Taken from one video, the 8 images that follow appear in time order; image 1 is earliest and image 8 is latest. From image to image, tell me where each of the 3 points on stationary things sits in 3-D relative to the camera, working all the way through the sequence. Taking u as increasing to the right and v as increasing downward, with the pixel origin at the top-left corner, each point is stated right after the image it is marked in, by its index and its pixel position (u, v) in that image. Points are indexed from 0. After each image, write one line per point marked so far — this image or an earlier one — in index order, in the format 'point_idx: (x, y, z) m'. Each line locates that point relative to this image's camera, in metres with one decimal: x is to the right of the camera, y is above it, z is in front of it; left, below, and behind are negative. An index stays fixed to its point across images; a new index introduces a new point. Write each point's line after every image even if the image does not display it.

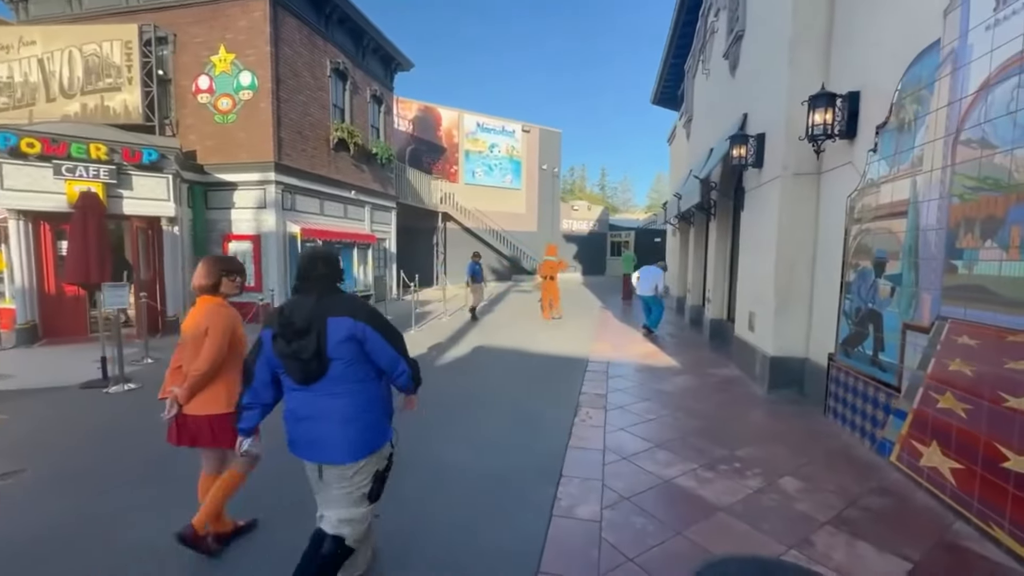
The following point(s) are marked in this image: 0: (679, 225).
0: (+5.0, +1.9, +12.9) m
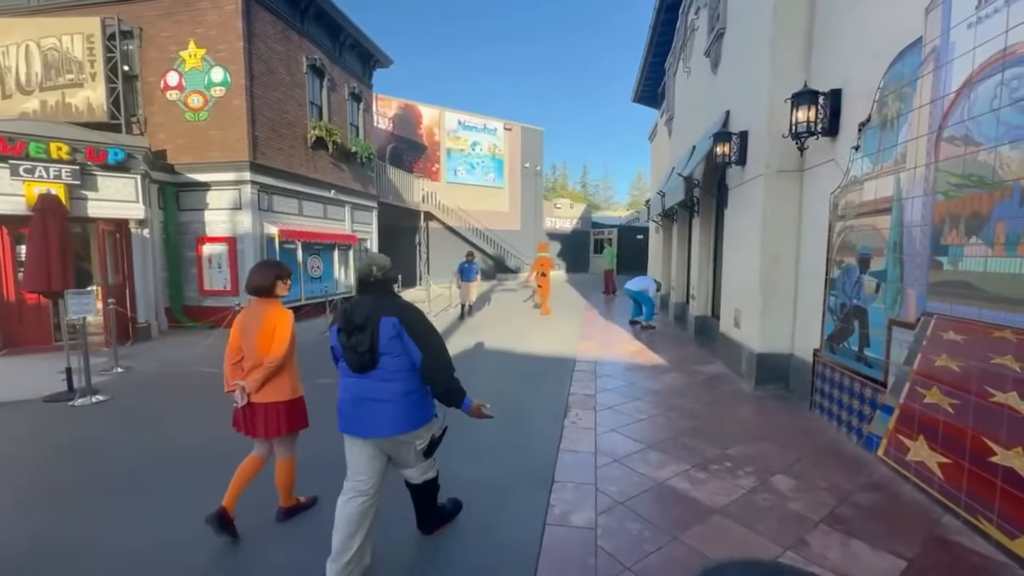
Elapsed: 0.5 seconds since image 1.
0: (+4.6, +2.0, +13.0) m
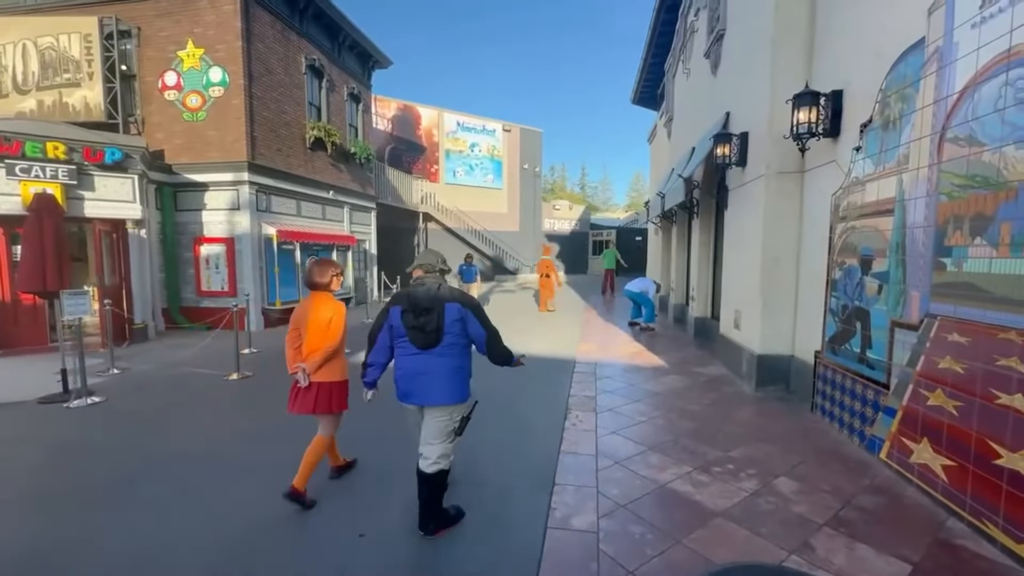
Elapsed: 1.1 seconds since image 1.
0: (+4.5, +1.9, +12.9) m
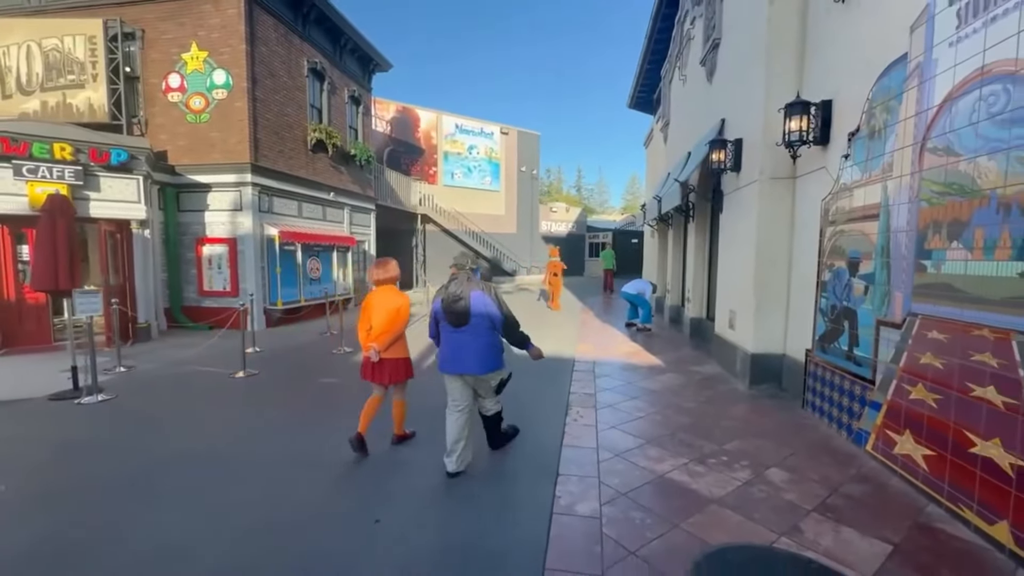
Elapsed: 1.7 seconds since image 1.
0: (+4.5, +1.9, +13.2) m
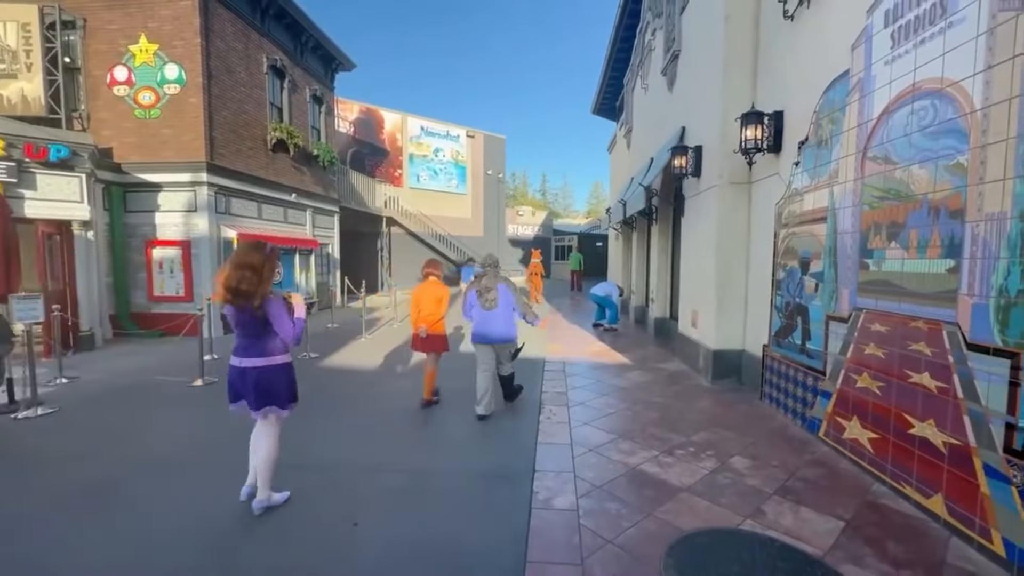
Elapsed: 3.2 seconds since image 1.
0: (+3.5, +1.8, +13.6) m
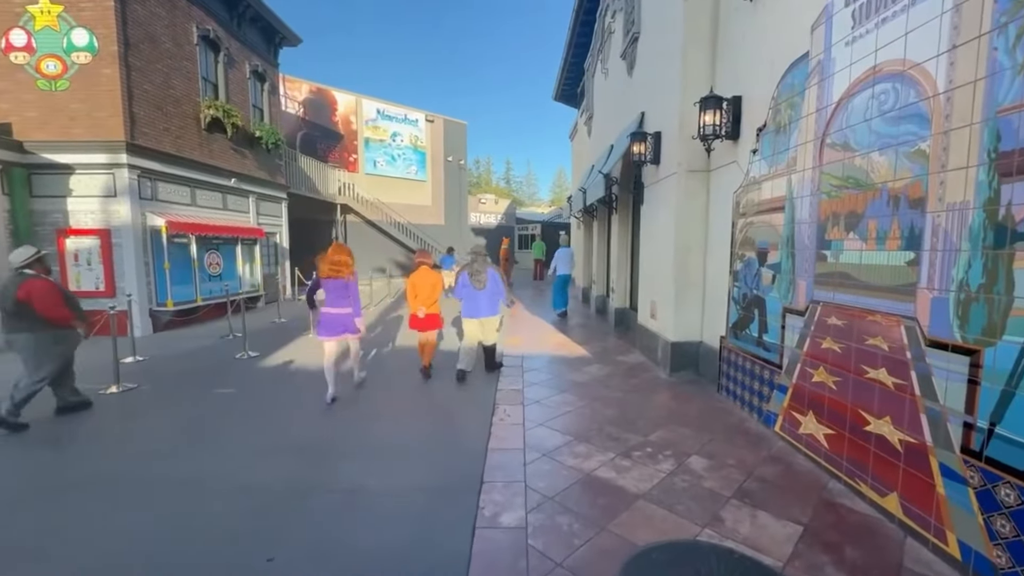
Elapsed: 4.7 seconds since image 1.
0: (+2.2, +2.2, +13.4) m
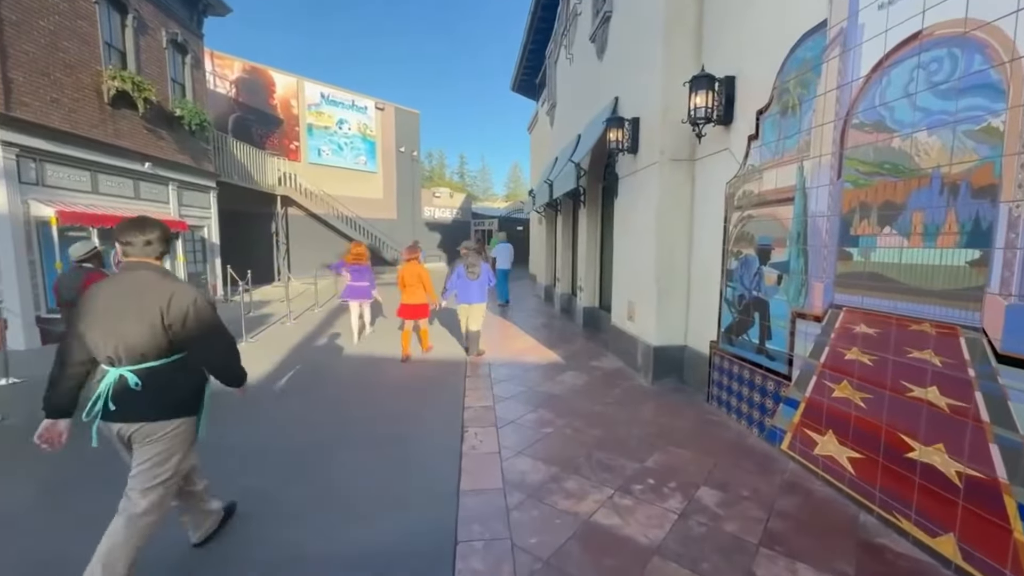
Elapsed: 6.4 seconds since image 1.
0: (+1.0, +2.2, +12.9) m
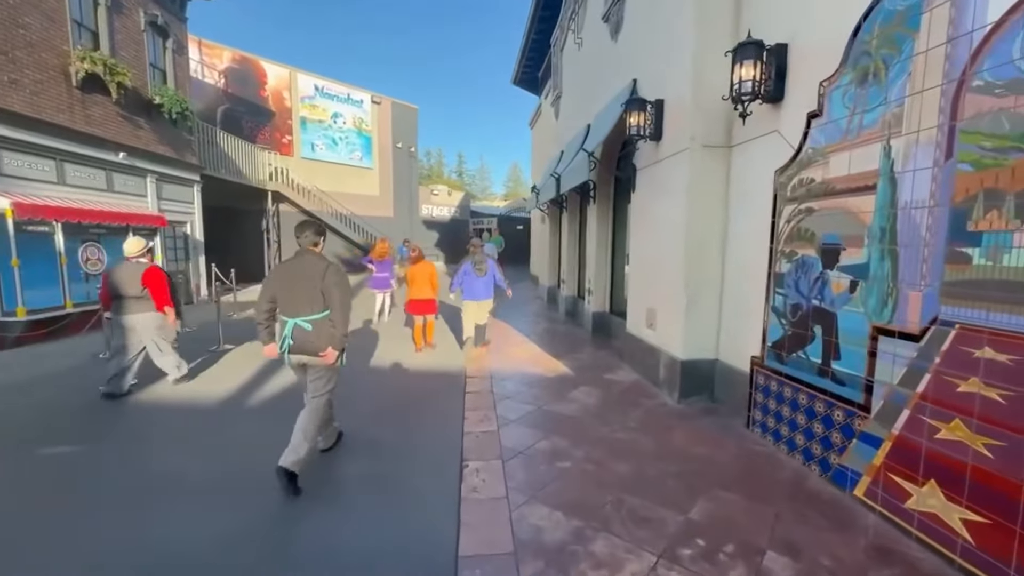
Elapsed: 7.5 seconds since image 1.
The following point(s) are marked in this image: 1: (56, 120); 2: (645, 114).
0: (+1.1, +2.2, +12.2) m
1: (-8.5, +3.1, +8.0) m
2: (+1.6, +2.1, +5.2) m
